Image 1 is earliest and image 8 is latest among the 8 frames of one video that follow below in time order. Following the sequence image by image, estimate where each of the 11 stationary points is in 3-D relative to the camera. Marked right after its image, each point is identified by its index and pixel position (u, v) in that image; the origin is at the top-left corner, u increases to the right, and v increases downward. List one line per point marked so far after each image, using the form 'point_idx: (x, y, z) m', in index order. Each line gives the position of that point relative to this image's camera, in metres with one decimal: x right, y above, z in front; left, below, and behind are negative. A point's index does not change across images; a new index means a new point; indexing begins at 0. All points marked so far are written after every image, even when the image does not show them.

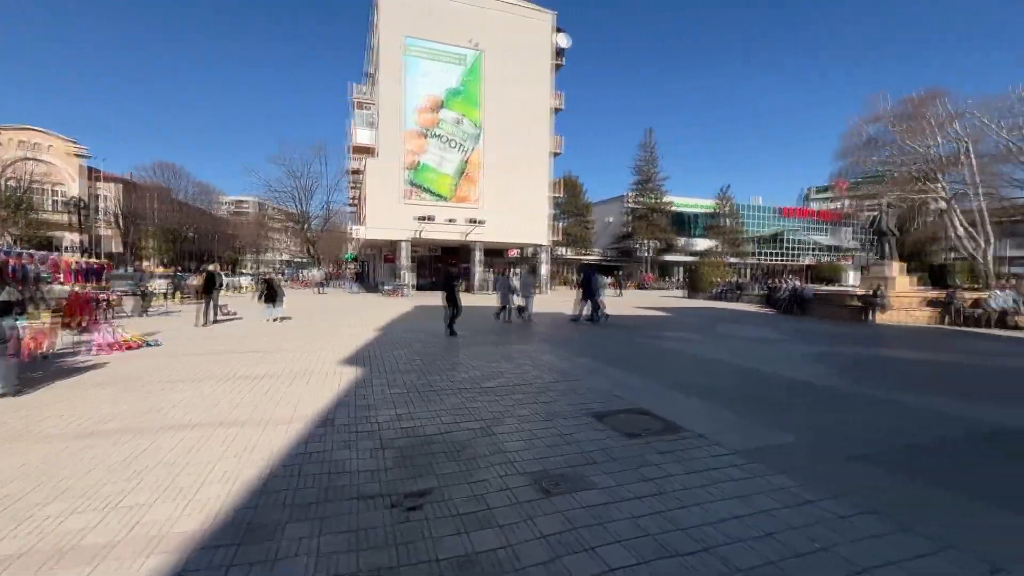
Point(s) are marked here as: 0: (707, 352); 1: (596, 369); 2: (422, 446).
0: (+4.1, -1.3, +9.3) m
1: (+1.4, -1.3, +7.4) m
2: (-0.8, -1.5, +4.2) m
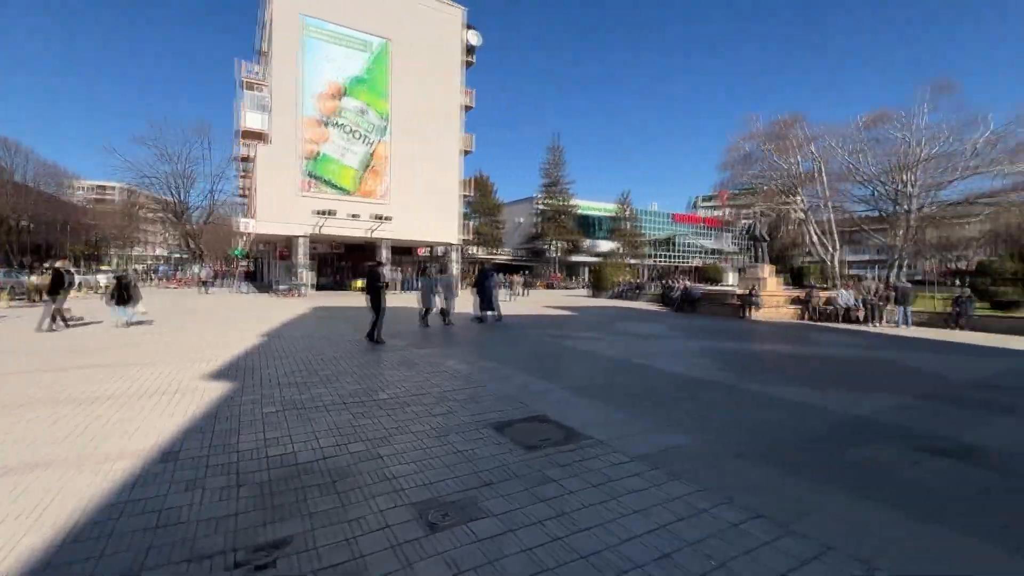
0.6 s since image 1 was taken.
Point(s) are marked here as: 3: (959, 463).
0: (+2.1, -1.4, +9.5) m
1: (-0.1, -1.4, +7.1) m
2: (-1.8, -1.5, +3.6) m
3: (+4.0, -1.6, +4.0) m
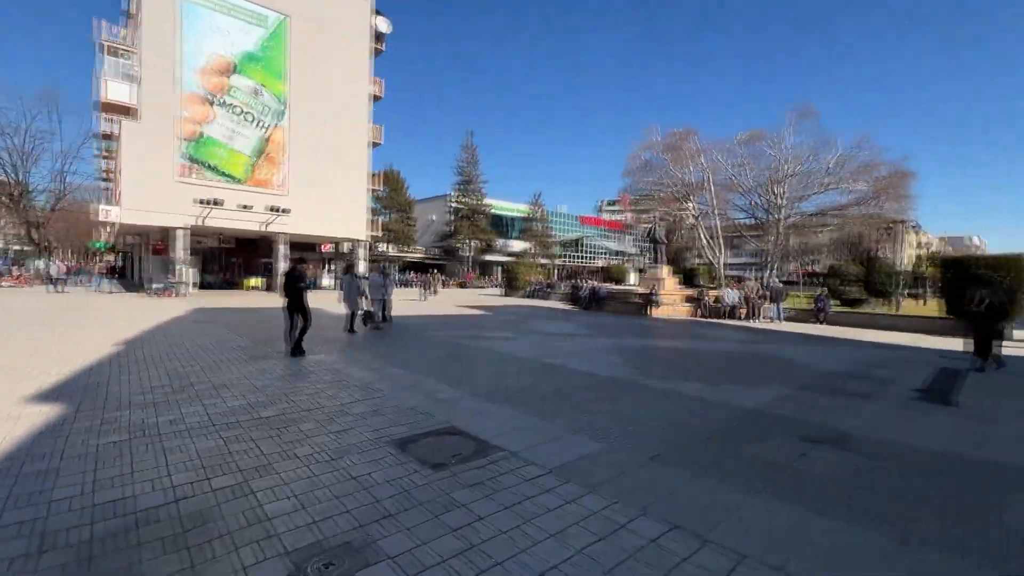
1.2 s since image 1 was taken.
0: (+0.3, -1.3, +9.4) m
1: (-1.5, -1.4, +6.6) m
2: (-2.4, -1.5, +2.8) m
3: (+3.2, -1.6, +4.4) m
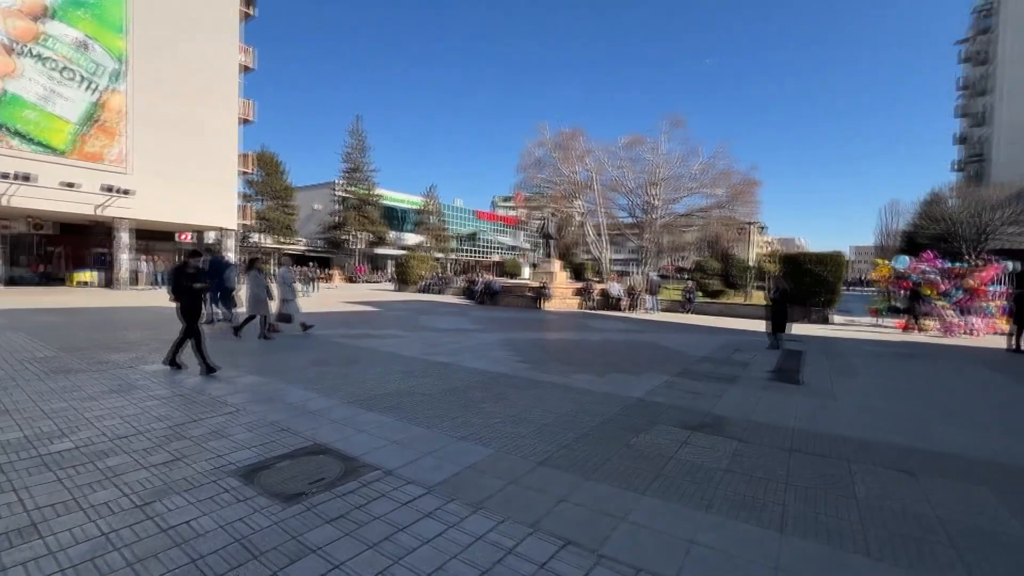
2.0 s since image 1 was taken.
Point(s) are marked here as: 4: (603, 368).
0: (-1.9, -1.2, +8.7) m
1: (-3.0, -1.3, +5.6) m
2: (-3.0, -1.5, +1.7) m
3: (+2.1, -1.5, +4.5) m
4: (+1.6, -1.4, +7.8) m
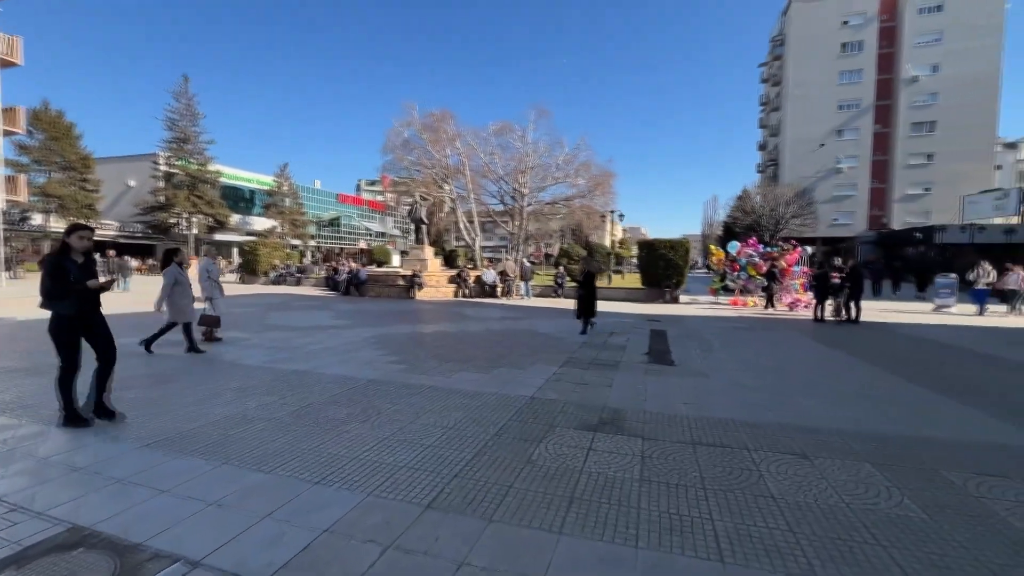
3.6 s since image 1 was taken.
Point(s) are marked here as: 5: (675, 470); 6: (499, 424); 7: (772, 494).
0: (-4.0, -1.1, +7.1) m
1: (-4.2, -1.3, +3.8) m
2: (-3.1, -1.6, 0.0) m
3: (+1.0, -1.4, +4.2) m
4: (-0.4, -1.2, +7.1) m
5: (+1.3, -1.4, +3.4) m
6: (-0.1, -1.3, +4.4) m
7: (+1.8, -1.4, +3.1) m
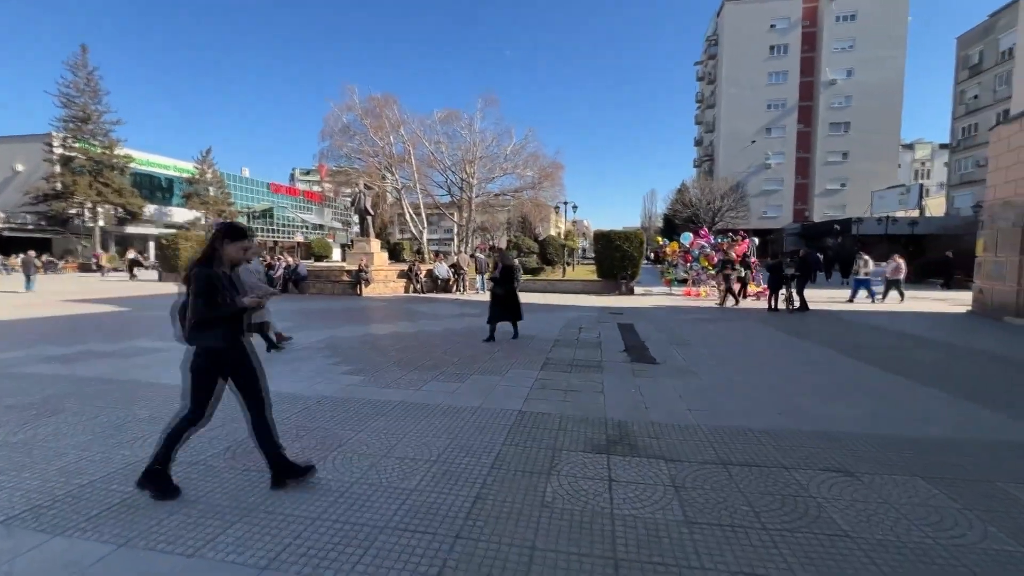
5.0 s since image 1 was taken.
0: (-4.4, -1.1, +5.8) m
1: (-4.1, -1.3, +2.5) m
2: (-2.6, -1.7, -1.0) m
3: (+1.0, -1.3, +3.5) m
4: (-0.7, -1.1, +6.3) m
5: (+1.3, -1.4, +2.8) m
6: (-0.1, -1.3, +3.6) m
7: (+1.9, -1.4, +2.5) m
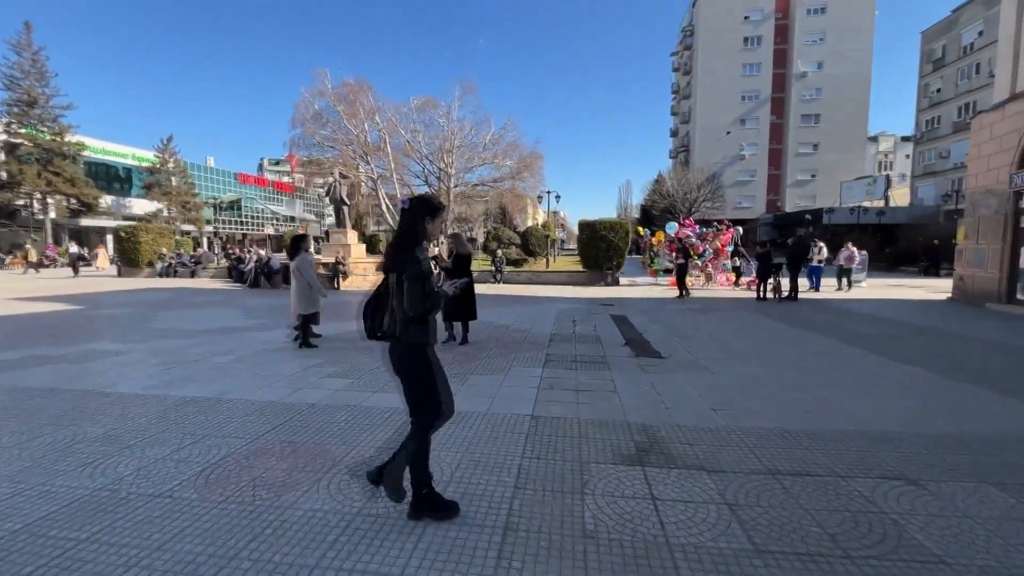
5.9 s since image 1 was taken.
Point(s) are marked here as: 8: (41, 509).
0: (-4.3, -1.1, +5.1) m
1: (-3.9, -1.4, +1.9) m
2: (-2.2, -1.7, -1.6) m
3: (+1.2, -1.3, +3.2) m
4: (-0.7, -1.0, +5.8) m
5: (+1.5, -1.3, +2.5) m
6: (0.0, -1.3, +3.2) m
7: (+2.1, -1.3, +2.2) m
8: (-2.8, -1.3, +2.7) m
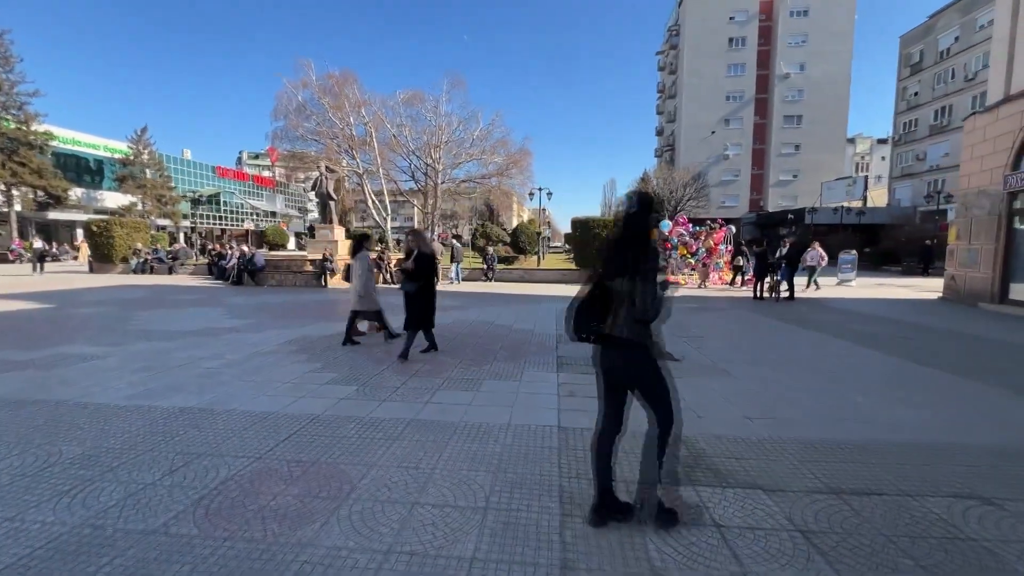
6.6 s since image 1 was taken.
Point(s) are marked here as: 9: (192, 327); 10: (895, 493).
0: (-4.1, -1.1, +4.7) m
1: (-3.6, -1.4, +1.4) m
2: (-1.7, -1.8, -2.0) m
3: (+1.4, -1.3, +2.9) m
4: (-0.6, -1.0, +5.5) m
5: (+1.8, -1.3, +2.2) m
6: (+0.3, -1.3, +2.9) m
7: (+2.4, -1.4, +2.0) m
8: (-2.5, -1.3, +2.3) m
9: (-5.9, -0.7, +8.3) m
10: (+2.4, -1.3, +2.8) m
